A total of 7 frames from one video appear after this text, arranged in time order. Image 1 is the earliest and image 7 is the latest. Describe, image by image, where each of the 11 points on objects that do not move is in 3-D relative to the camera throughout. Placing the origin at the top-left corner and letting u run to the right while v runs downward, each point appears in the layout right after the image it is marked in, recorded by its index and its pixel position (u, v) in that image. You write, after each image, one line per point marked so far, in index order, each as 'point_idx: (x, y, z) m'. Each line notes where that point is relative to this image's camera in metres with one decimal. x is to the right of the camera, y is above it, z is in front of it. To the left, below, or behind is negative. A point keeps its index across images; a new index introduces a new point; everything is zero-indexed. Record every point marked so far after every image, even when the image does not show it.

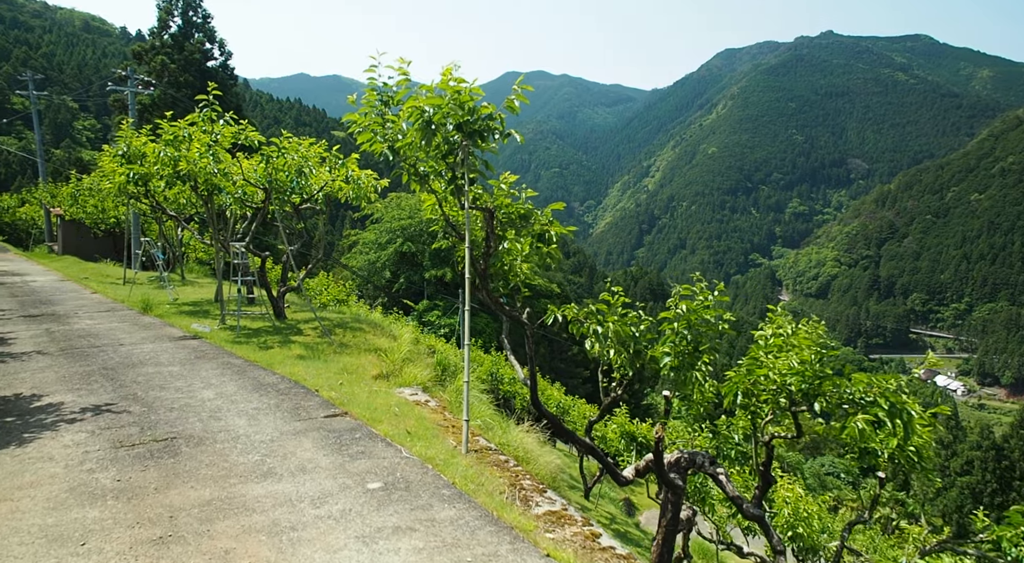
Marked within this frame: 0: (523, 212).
0: (+0.1, +0.7, +6.2) m
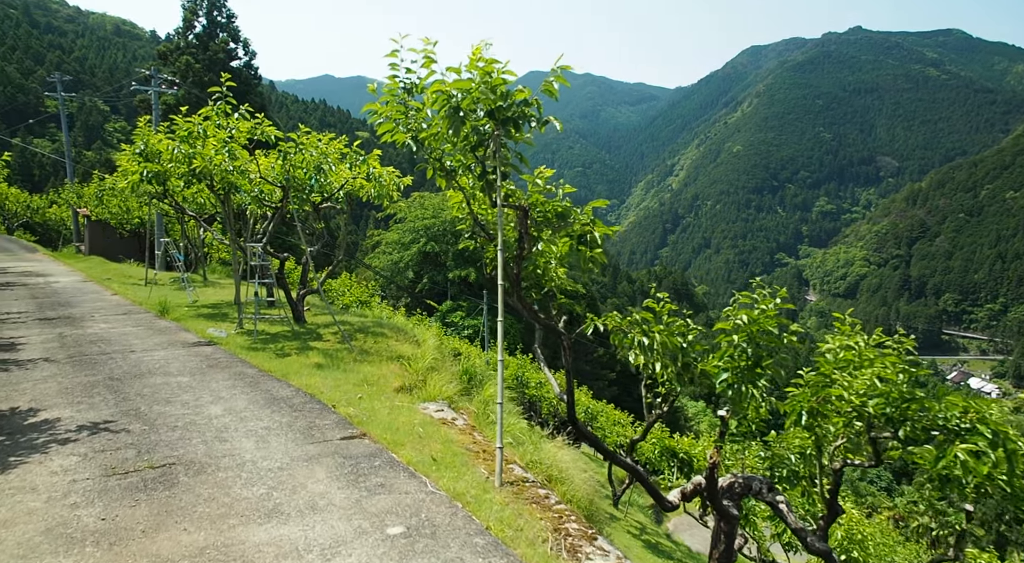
0: (+0.4, +0.6, +5.6) m
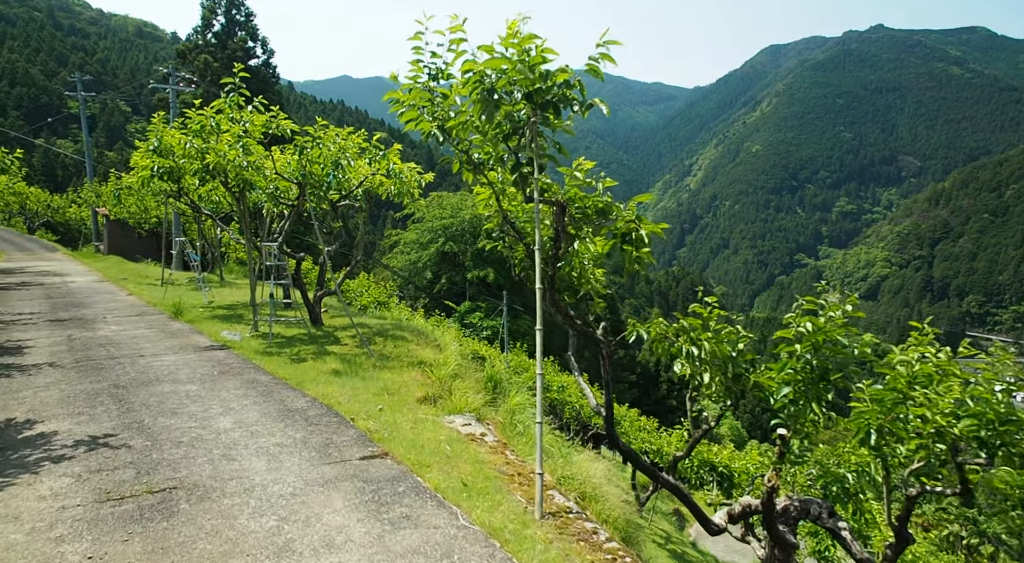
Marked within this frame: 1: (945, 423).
0: (+0.7, +0.6, +5.1) m
1: (+2.9, -0.9, +4.4) m
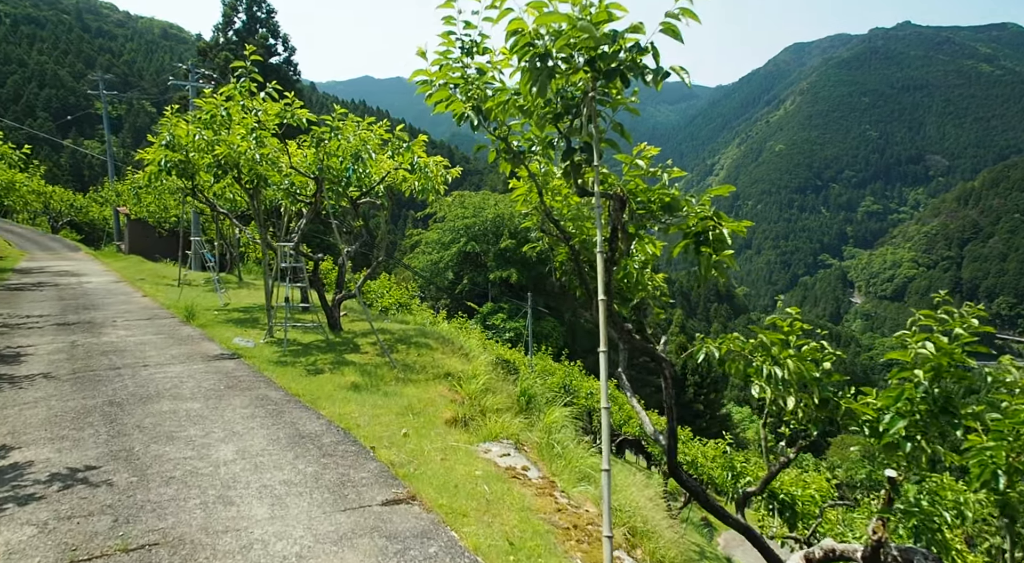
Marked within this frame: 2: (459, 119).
0: (+1.0, +0.5, +4.2) m
1: (+3.2, -1.0, +3.5) m
2: (-0.4, +1.1, +4.5) m
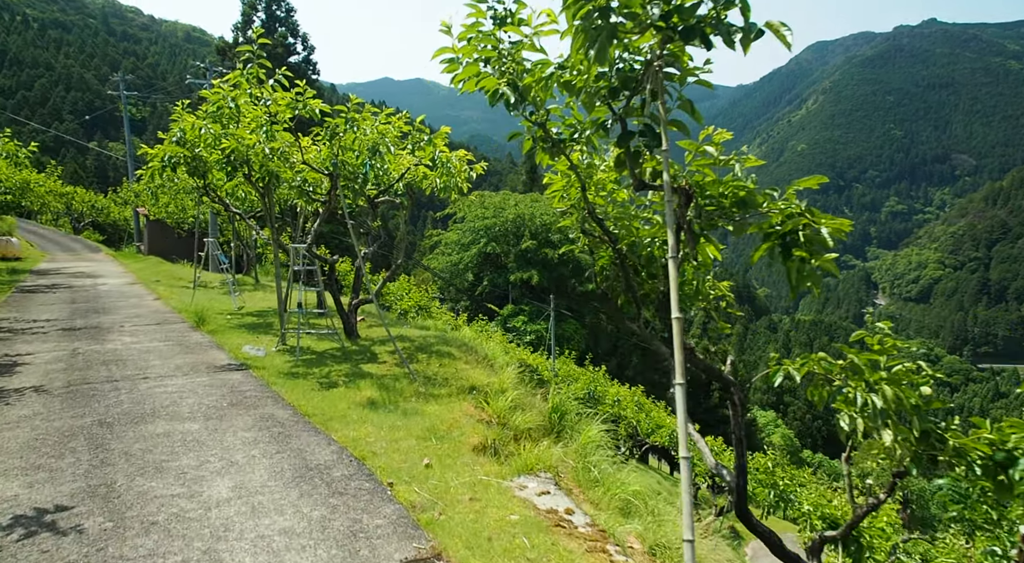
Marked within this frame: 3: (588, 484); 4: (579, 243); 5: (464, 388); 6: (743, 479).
0: (+1.2, +0.5, +3.5) m
1: (+3.4, -1.1, +2.7) m
2: (-0.1, +1.1, +3.9) m
3: (+0.6, -1.7, +5.5) m
4: (+0.5, +0.3, +5.1) m
5: (-0.5, -1.2, +7.2) m
6: (+1.4, -1.2, +4.1) m
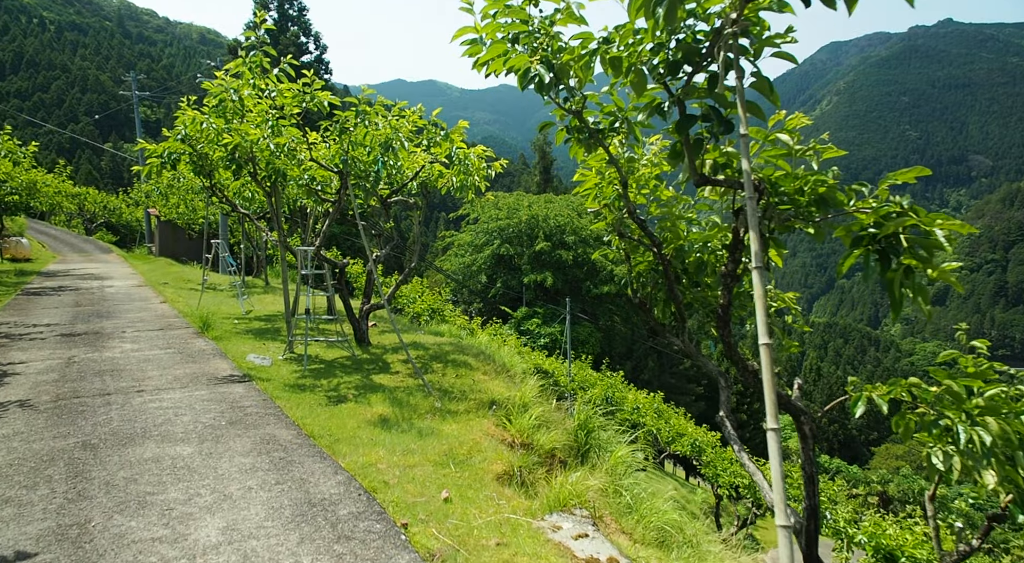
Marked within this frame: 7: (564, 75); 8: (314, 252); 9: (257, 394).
0: (+1.4, +0.4, +3.0) m
1: (+3.5, -1.1, +2.1) m
2: (+0.1, +1.0, +3.3) m
3: (+0.8, -1.7, +4.9) m
4: (+0.7, +0.2, +4.5) m
5: (-0.3, -1.2, +6.6) m
6: (+1.6, -1.3, +3.6) m
7: (+0.2, +1.0, +3.4) m
8: (-2.7, +0.4, +9.2) m
9: (-2.5, -1.1, +6.3) m
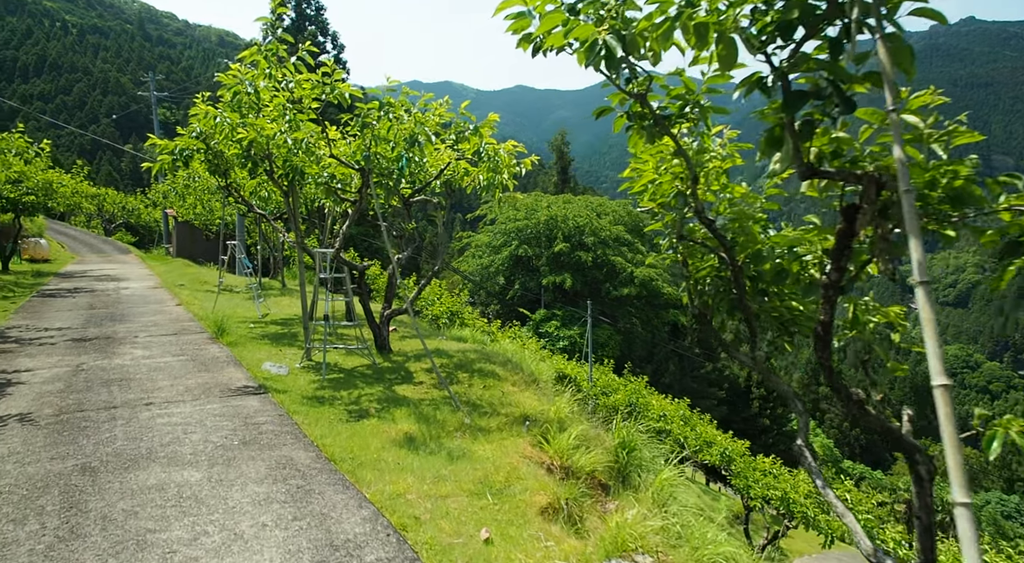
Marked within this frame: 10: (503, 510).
0: (+1.7, +0.4, +2.4) m
1: (+3.8, -1.2, +1.5) m
2: (+0.3, +1.0, +2.8) m
3: (+1.1, -1.8, +4.4) m
4: (+1.0, +0.2, +4.0) m
5: (0.0, -1.3, +6.1) m
6: (+1.9, -1.3, +3.0) m
7: (+0.5, +1.0, +2.9) m
8: (-2.3, +0.4, +8.7) m
9: (-2.1, -1.1, +5.9) m
10: (-0.1, -1.3, +3.9) m
